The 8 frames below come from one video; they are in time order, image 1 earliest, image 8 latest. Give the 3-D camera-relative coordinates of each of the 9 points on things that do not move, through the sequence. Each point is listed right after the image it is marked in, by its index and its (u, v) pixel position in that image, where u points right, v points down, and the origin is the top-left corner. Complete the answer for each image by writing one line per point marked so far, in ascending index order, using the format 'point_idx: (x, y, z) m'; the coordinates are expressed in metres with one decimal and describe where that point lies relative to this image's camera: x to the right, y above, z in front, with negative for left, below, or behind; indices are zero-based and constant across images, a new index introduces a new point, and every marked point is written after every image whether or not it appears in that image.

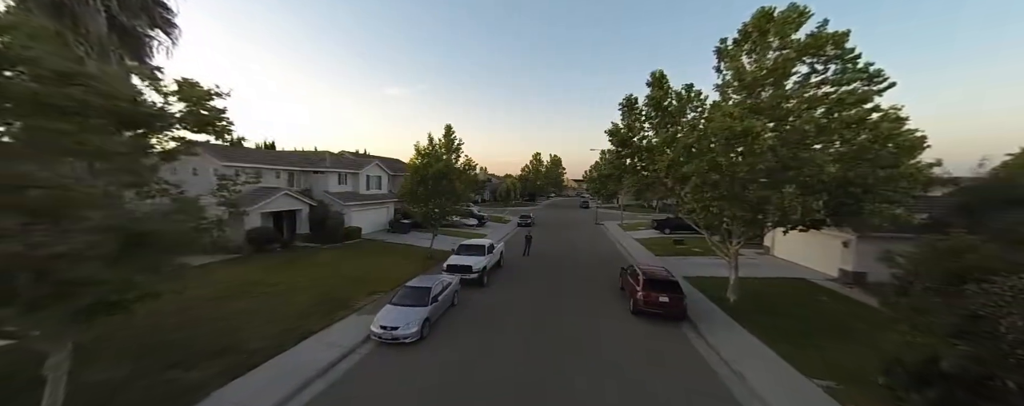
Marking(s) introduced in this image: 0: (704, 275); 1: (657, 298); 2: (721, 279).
0: (+10.2, -4.0, +14.9) m
1: (+5.4, -3.6, +10.6) m
2: (+10.5, -4.0, +14.3) m
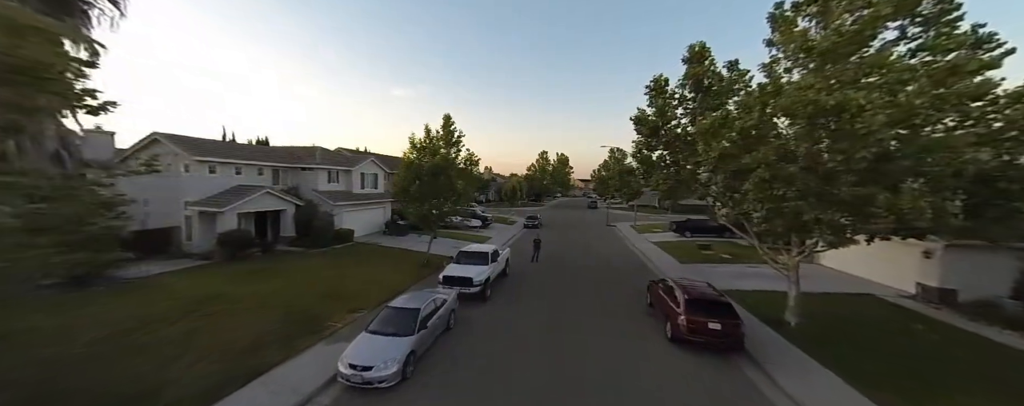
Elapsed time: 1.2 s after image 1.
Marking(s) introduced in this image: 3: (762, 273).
0: (+10.5, -4.0, +12.6) m
1: (+5.6, -3.6, +8.3) m
2: (+10.8, -4.0, +11.9) m
3: (+13.8, -4.1, +15.4) m
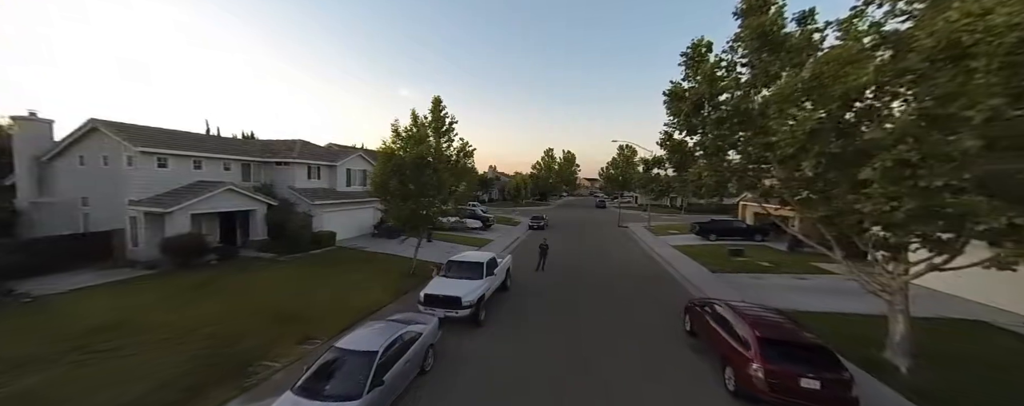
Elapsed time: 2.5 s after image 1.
0: (+10.5, -3.9, +9.8) m
1: (+5.6, -3.5, +5.6) m
2: (+10.8, -3.9, +9.1) m
3: (+13.8, -4.0, +12.6) m
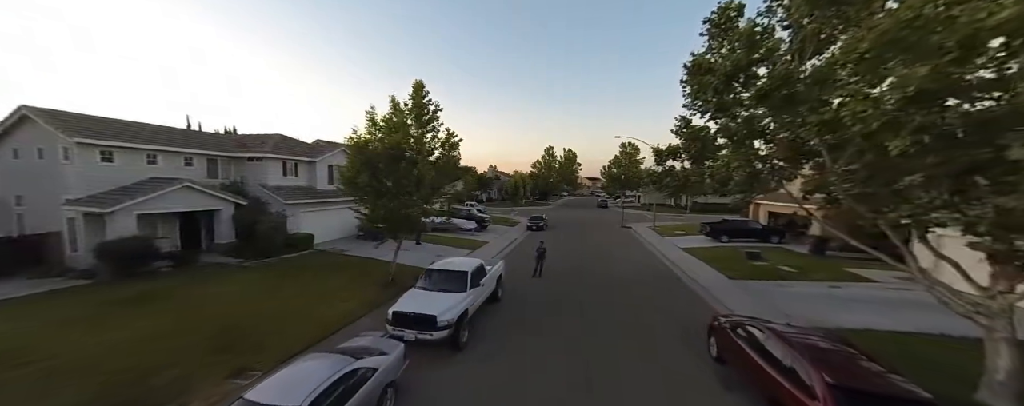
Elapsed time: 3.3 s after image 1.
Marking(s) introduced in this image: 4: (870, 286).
0: (+10.2, -3.8, +8.0) m
1: (+5.2, -3.4, +3.9) m
2: (+10.5, -3.8, +7.4) m
3: (+13.5, -3.9, +10.8) m
4: (+15.9, -3.7, +12.6) m
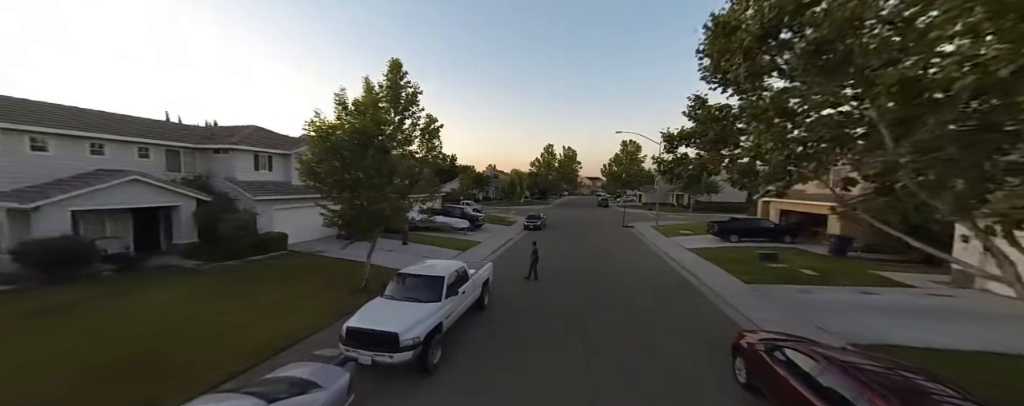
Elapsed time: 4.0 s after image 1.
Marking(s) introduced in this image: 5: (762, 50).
0: (+9.8, -3.6, +6.6) m
1: (+4.8, -3.2, +2.4) m
2: (+10.1, -3.6, +5.9) m
3: (+13.1, -3.7, +9.4) m
4: (+15.5, -3.5, +11.2) m
5: (+5.3, +3.2, +6.1) m
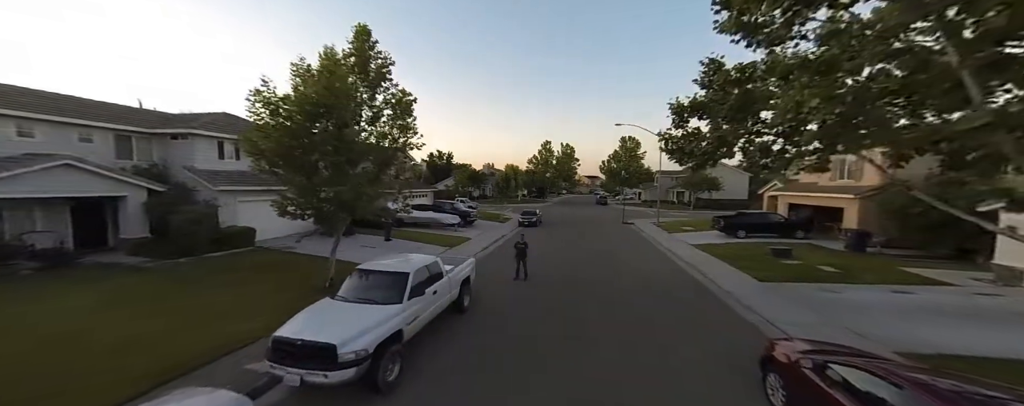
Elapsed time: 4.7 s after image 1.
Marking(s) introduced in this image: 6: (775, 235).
0: (+9.3, -3.2, +5.2) m
1: (+4.3, -2.8, +1.1) m
2: (+9.6, -3.2, +4.6) m
3: (+12.6, -3.3, +8.1) m
4: (+15.0, -3.1, +9.9) m
5: (+4.9, +3.7, +4.7) m
6: (+18.0, -2.2, +19.1) m
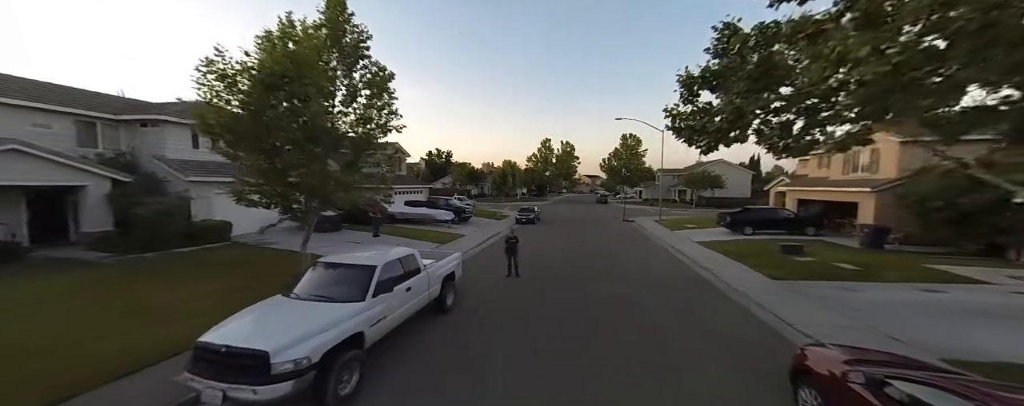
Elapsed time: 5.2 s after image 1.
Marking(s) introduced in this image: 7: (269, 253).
0: (+9.0, -2.8, +4.3) m
1: (+4.0, -2.4, +0.2) m
2: (+9.3, -2.8, +3.7) m
3: (+12.2, -3.0, +7.1) m
4: (+14.7, -2.7, +8.9) m
5: (+4.5, +4.0, +3.8) m
6: (+17.7, -1.9, +18.2) m
7: (-10.5, -2.1, +12.1) m
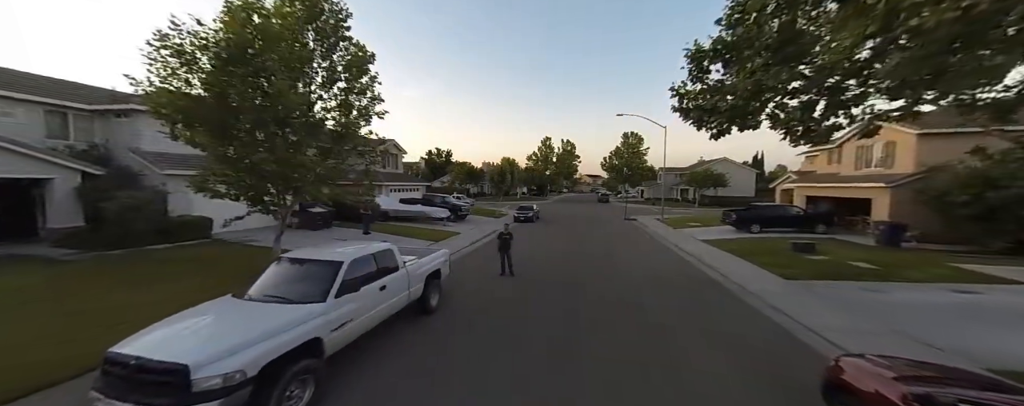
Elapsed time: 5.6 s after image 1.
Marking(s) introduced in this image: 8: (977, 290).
0: (+8.7, -2.6, +3.6) m
1: (+3.7, -2.2, -0.6) m
2: (+9.0, -2.6, +2.9) m
3: (+12.0, -2.7, +6.4) m
4: (+14.4, -2.5, +8.1) m
5: (+4.3, +4.3, +3.1) m
6: (+17.5, -1.7, +17.4) m
7: (-10.8, -1.9, +11.4) m
8: (+13.8, -2.6, +8.4) m
